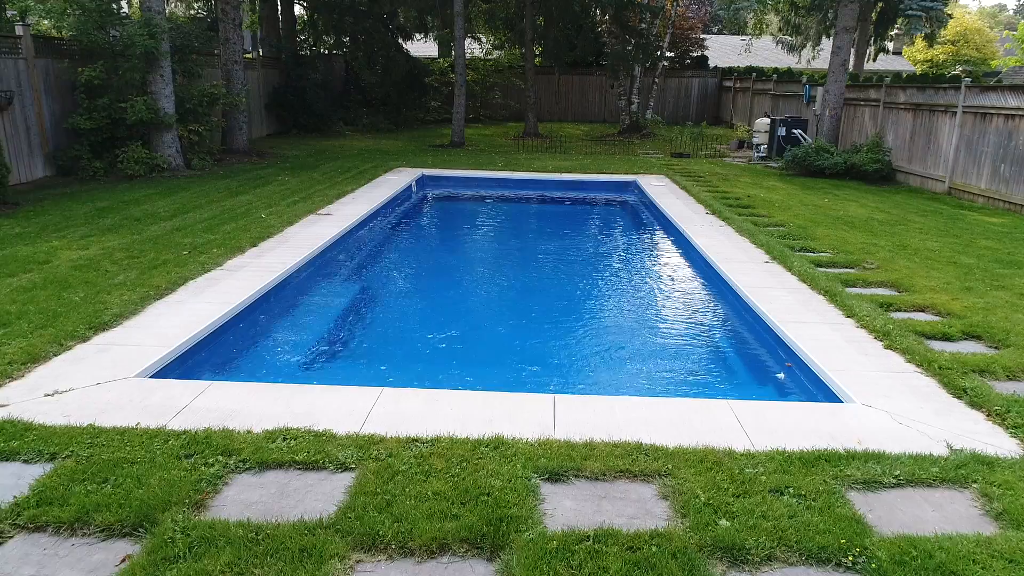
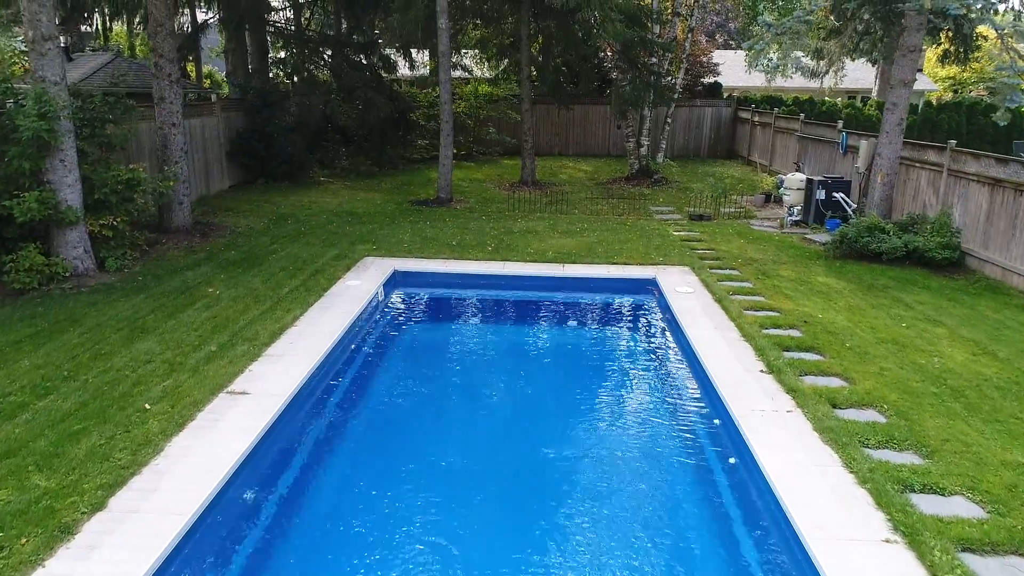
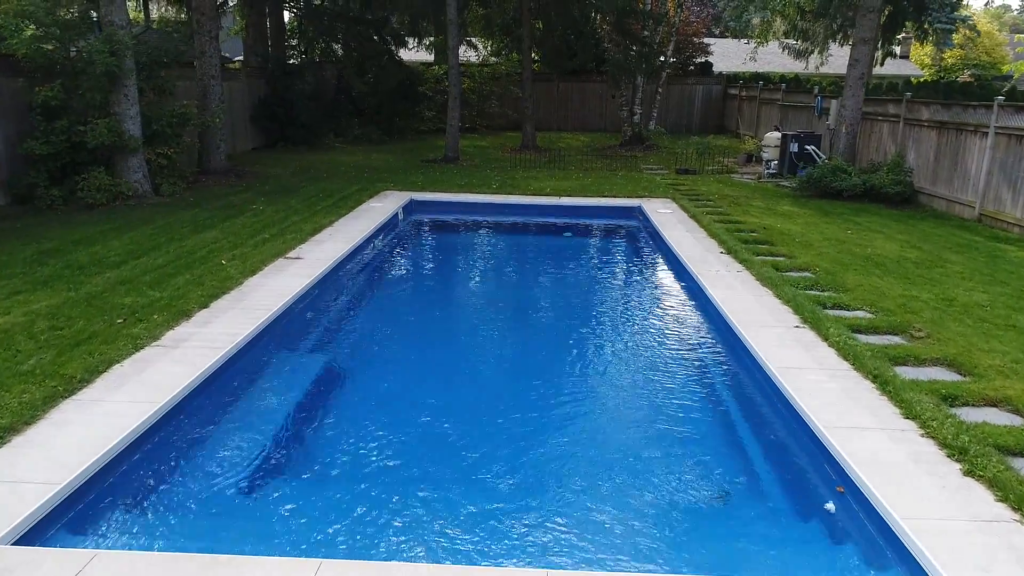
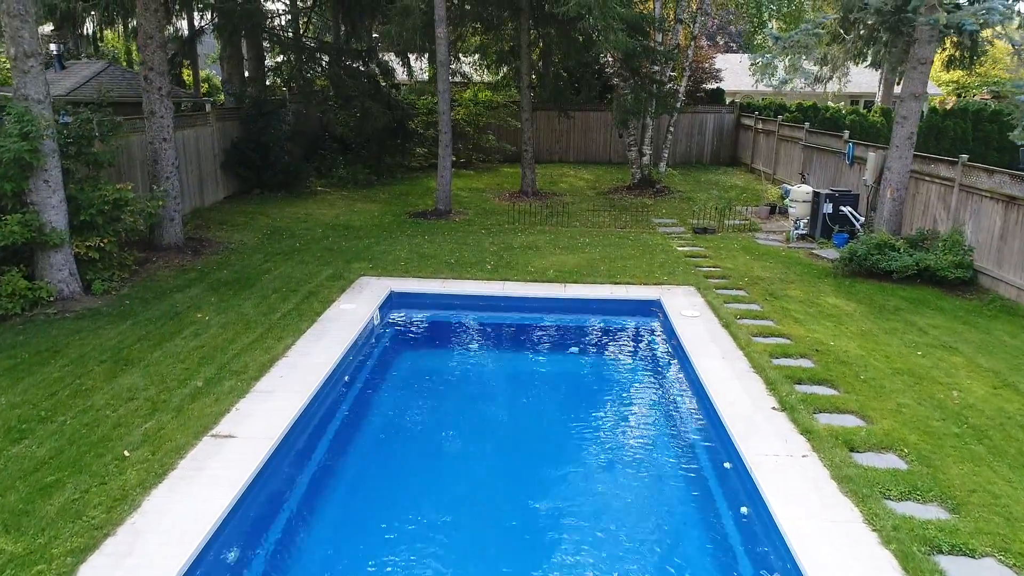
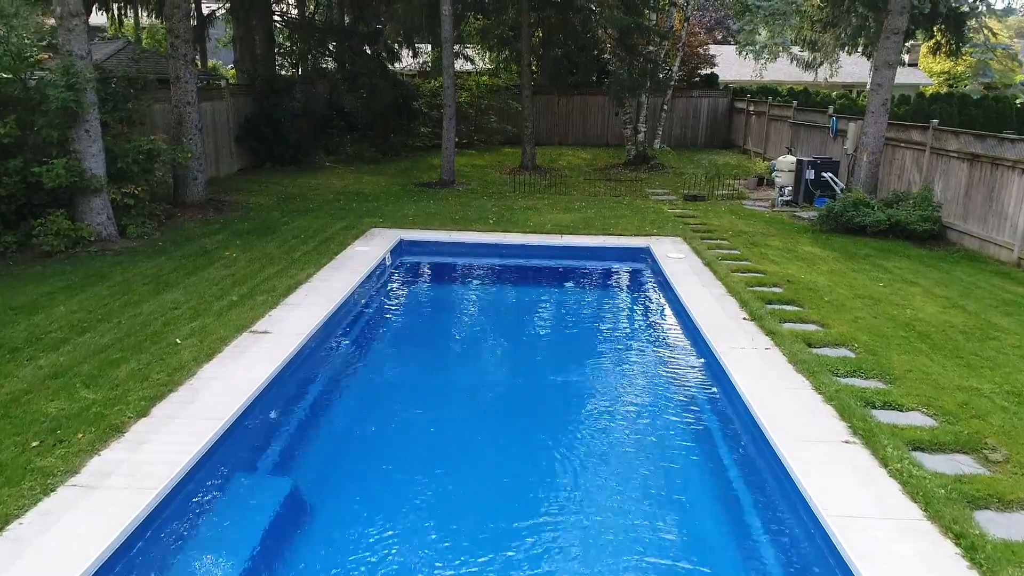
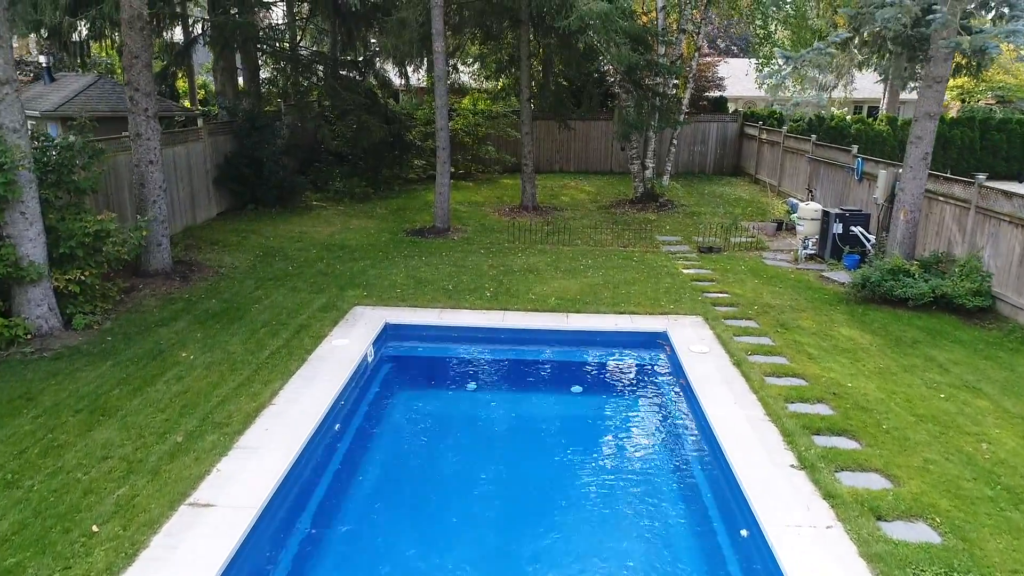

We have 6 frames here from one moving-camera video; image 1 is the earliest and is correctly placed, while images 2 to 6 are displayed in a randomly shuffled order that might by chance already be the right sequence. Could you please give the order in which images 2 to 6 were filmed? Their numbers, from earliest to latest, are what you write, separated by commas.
3, 5, 2, 4, 6
